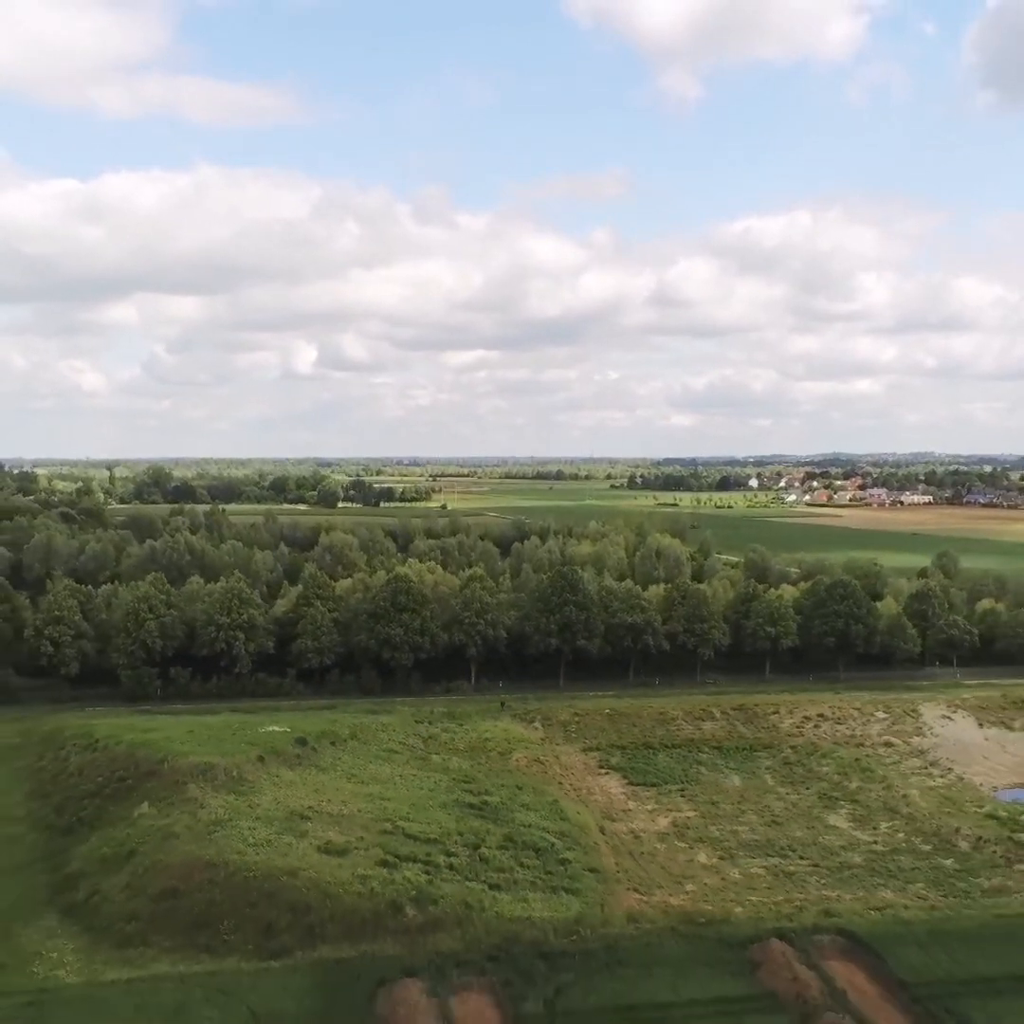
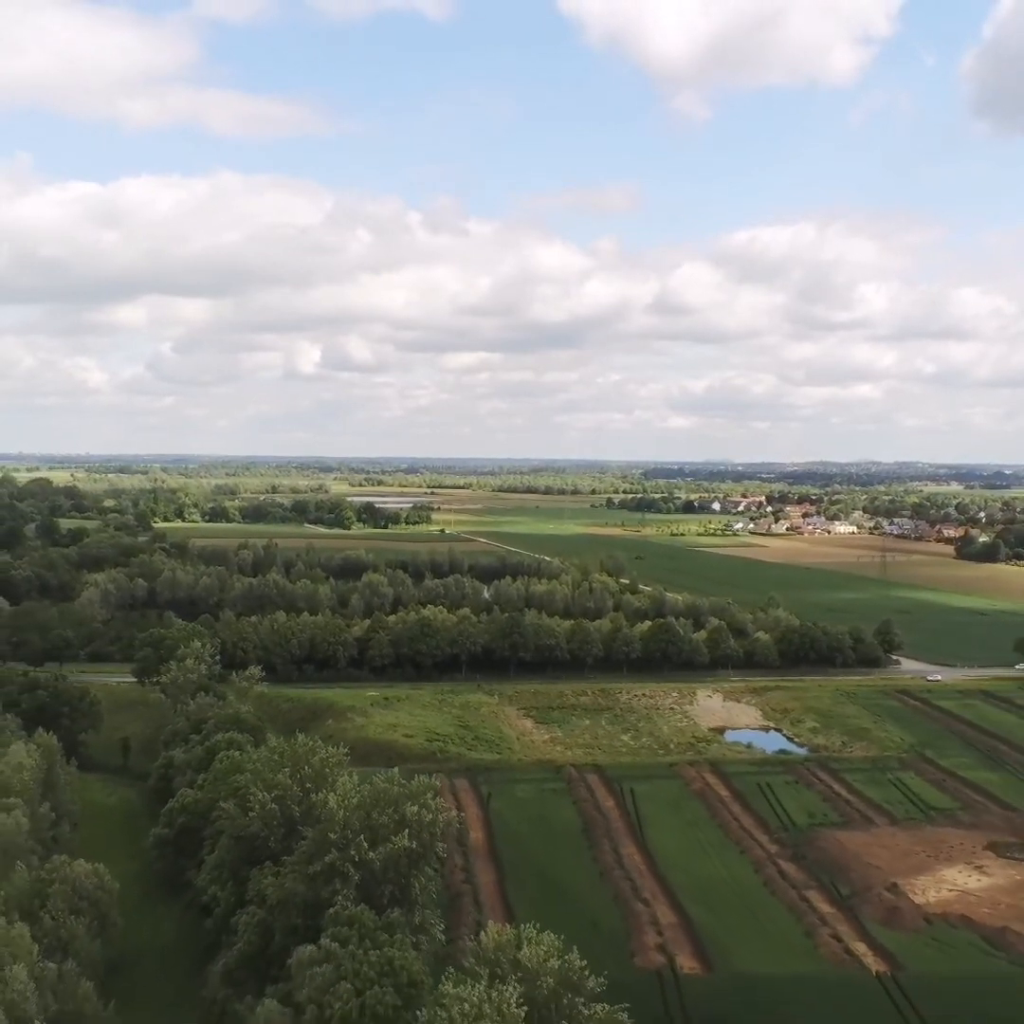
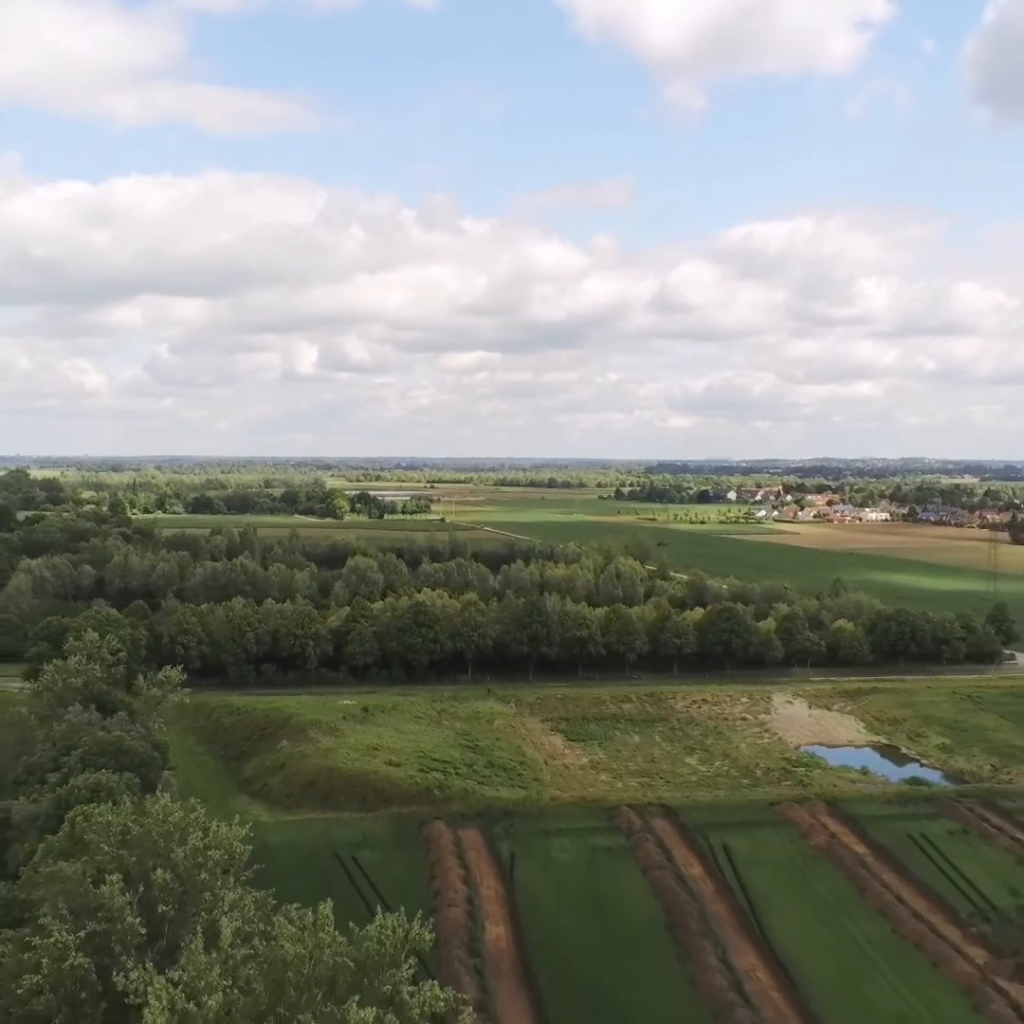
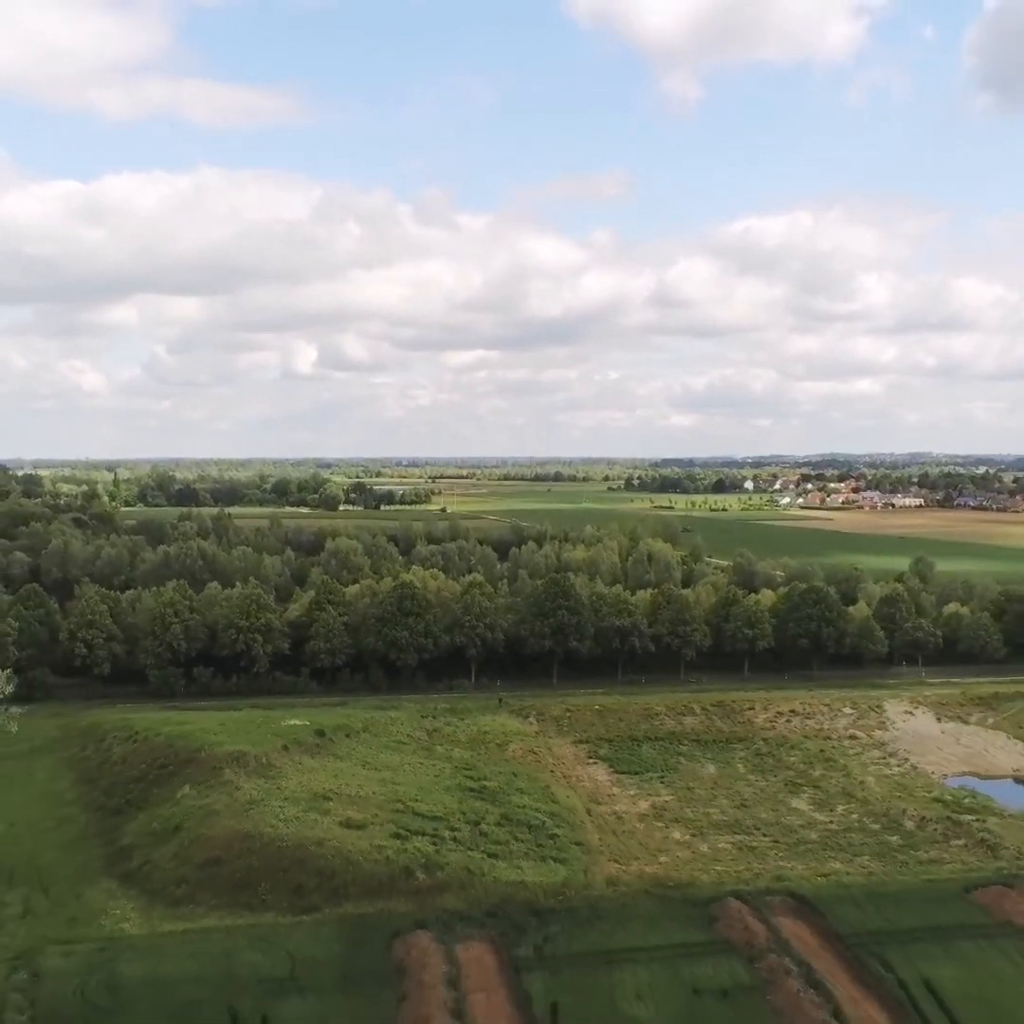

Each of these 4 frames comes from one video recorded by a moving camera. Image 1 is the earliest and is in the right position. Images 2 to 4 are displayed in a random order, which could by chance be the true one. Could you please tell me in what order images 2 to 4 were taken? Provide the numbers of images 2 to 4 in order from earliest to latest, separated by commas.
4, 3, 2
